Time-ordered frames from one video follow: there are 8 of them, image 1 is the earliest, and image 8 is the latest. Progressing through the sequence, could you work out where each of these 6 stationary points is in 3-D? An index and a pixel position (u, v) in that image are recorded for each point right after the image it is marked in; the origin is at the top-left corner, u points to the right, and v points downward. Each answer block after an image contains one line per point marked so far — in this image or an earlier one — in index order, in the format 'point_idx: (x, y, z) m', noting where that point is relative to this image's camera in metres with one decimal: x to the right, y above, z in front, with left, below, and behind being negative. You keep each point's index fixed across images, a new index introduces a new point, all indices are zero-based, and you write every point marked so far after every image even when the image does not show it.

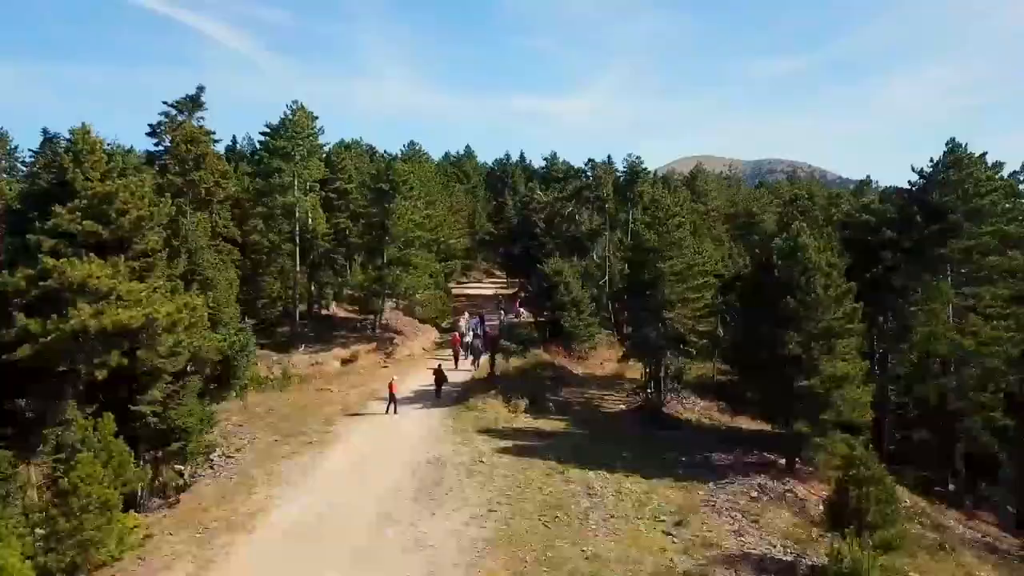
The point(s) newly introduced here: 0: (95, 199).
0: (-11.6, +2.5, +19.4) m
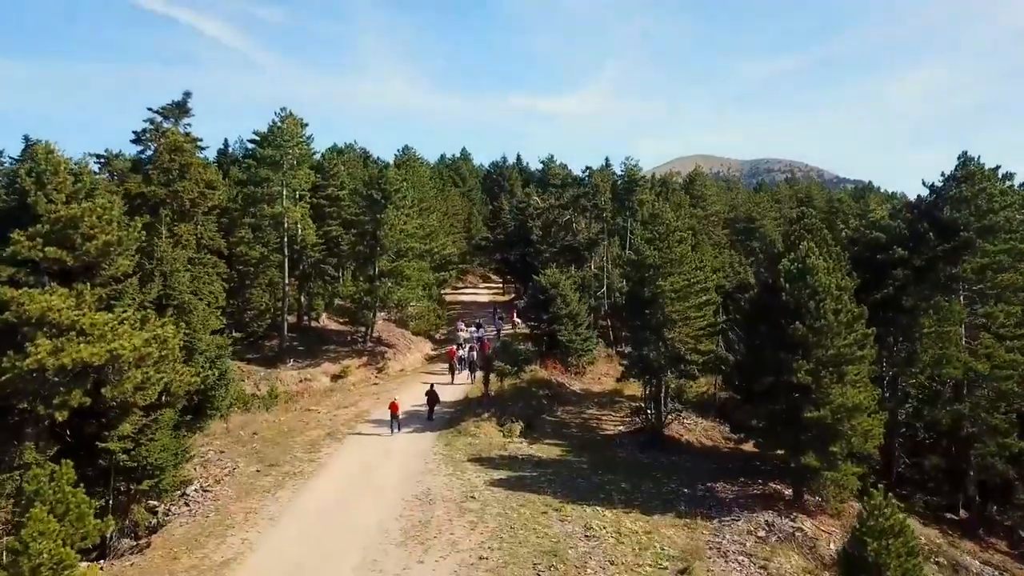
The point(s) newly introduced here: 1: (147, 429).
0: (-11.8, +1.7, +18.1) m
1: (-10.3, -4.0, +19.8) m
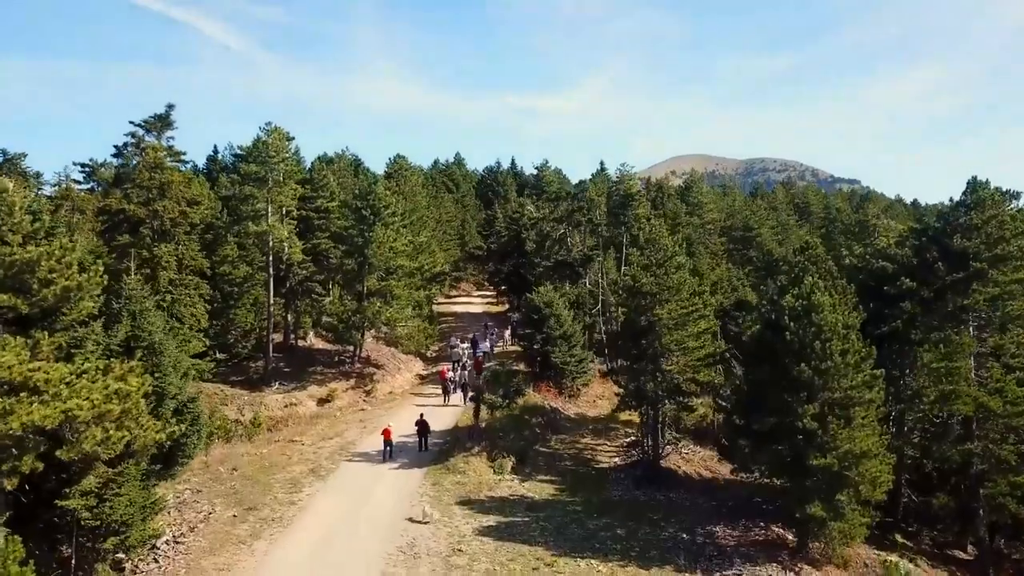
0: (-12.0, +0.5, +16.9) m
1: (-10.6, -5.2, +18.6) m
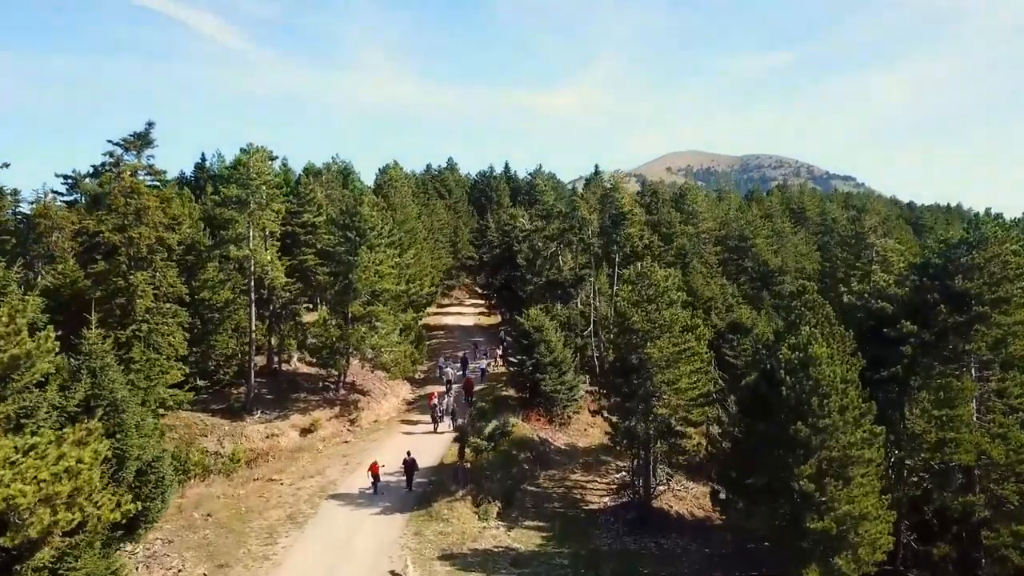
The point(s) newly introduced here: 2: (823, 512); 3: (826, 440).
0: (-12.5, -1.0, +15.8) m
1: (-11.1, -6.7, +17.5) m
2: (+8.7, -6.3, +19.6) m
3: (+8.9, -4.3, +19.8) m
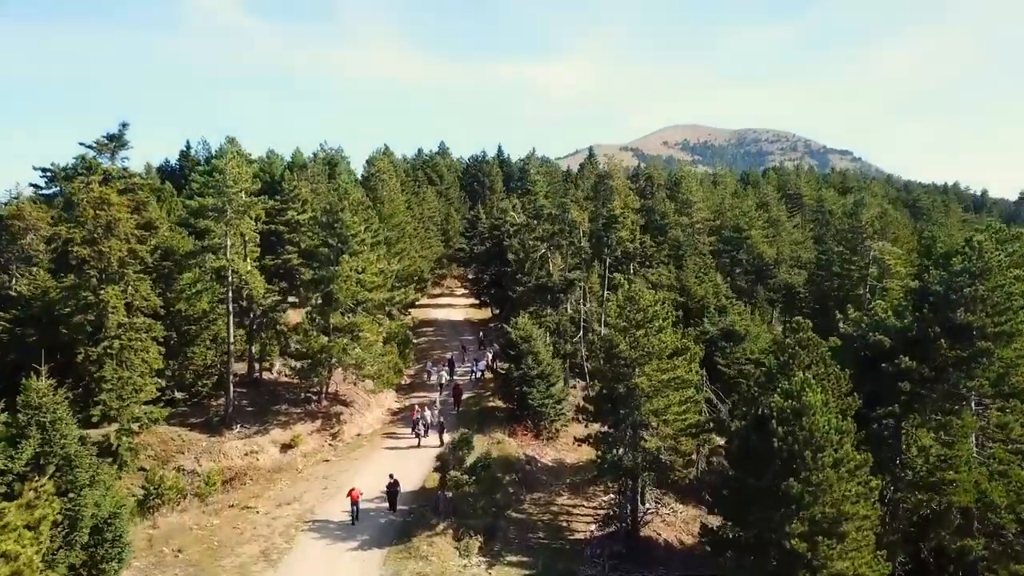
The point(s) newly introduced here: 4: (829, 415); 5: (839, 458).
0: (-13.1, -2.4, +14.5) m
1: (-11.7, -8.0, +16.5) m
2: (+8.1, -7.6, +18.7) m
3: (+8.2, -5.6, +18.8) m
4: (+8.8, -3.5, +19.4) m
5: (+8.9, -4.6, +19.1) m
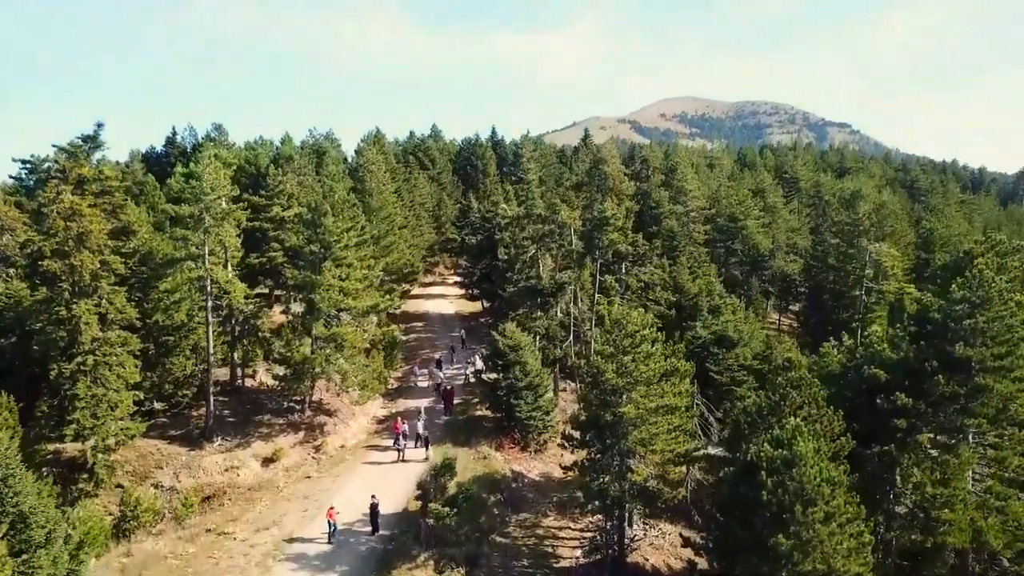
0: (-13.7, -3.8, +13.6) m
1: (-12.3, -9.3, +15.7) m
2: (+7.5, -8.8, +18.0) m
3: (+7.6, -6.8, +18.1) m
4: (+8.2, -4.7, +18.6) m
5: (+8.3, -5.8, +18.3) m
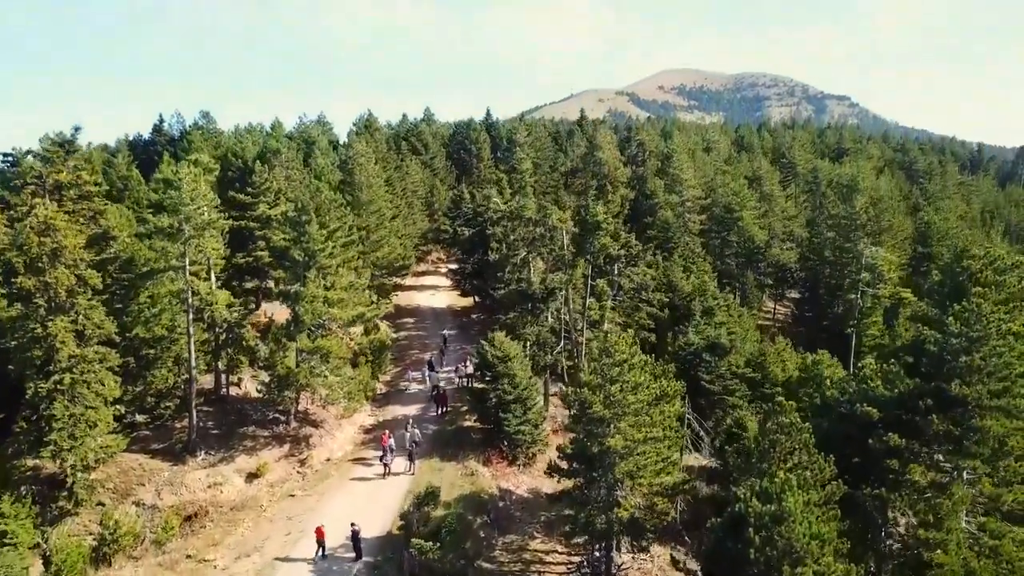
0: (-14.2, -5.3, +12.8) m
1: (-12.8, -10.7, +15.2) m
2: (+6.9, -10.1, +17.6) m
3: (+7.1, -8.1, +17.6) m
4: (+7.7, -6.0, +18.0) m
5: (+7.8, -7.1, +17.7) m
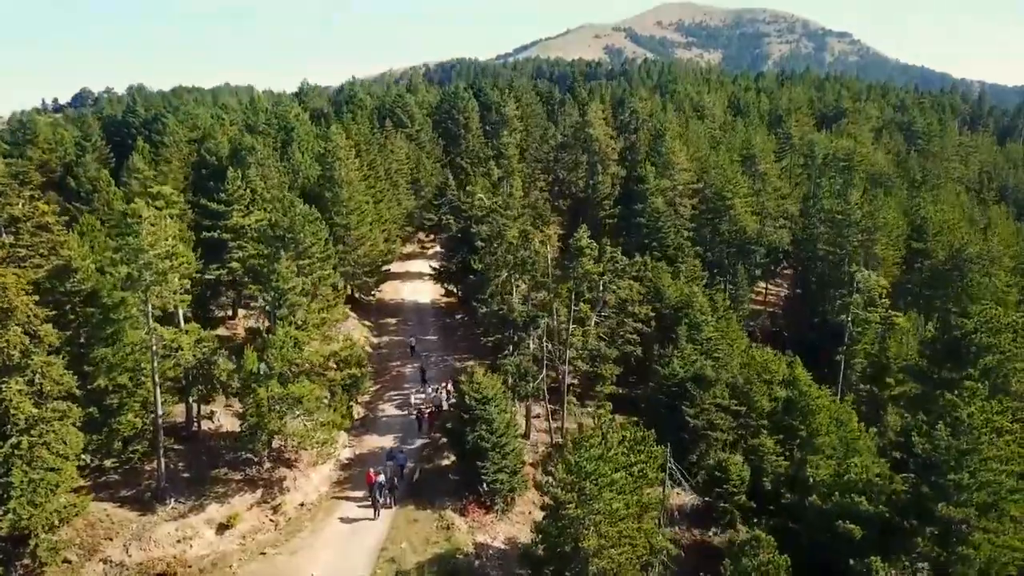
0: (-15.1, -9.4, +11.8) m
1: (-13.8, -14.7, +14.6) m
2: (+5.9, -13.9, +17.1) m
3: (+6.1, -11.9, +17.0) m
4: (+6.7, -9.8, +17.3) m
5: (+6.8, -11.0, +17.0) m
